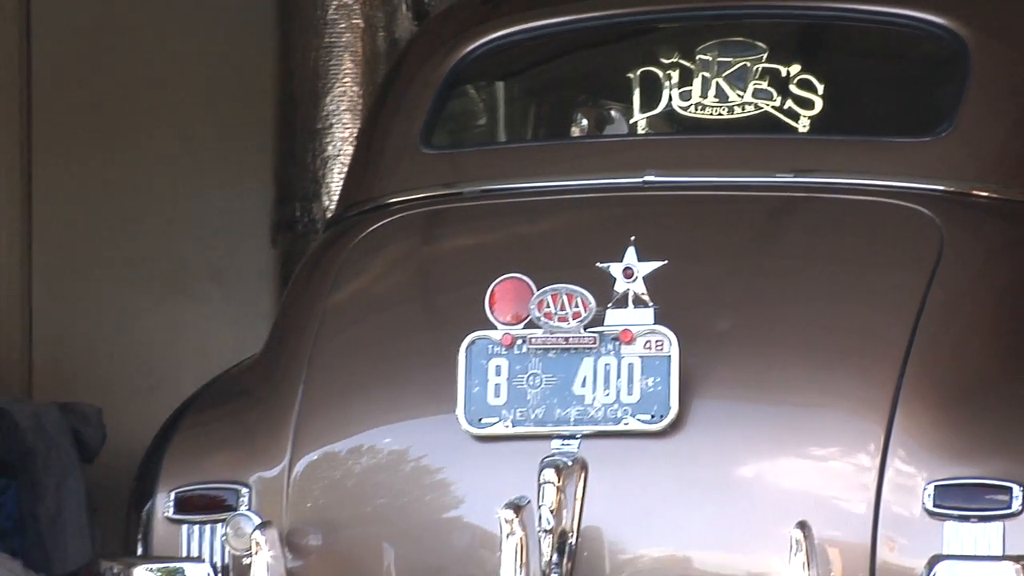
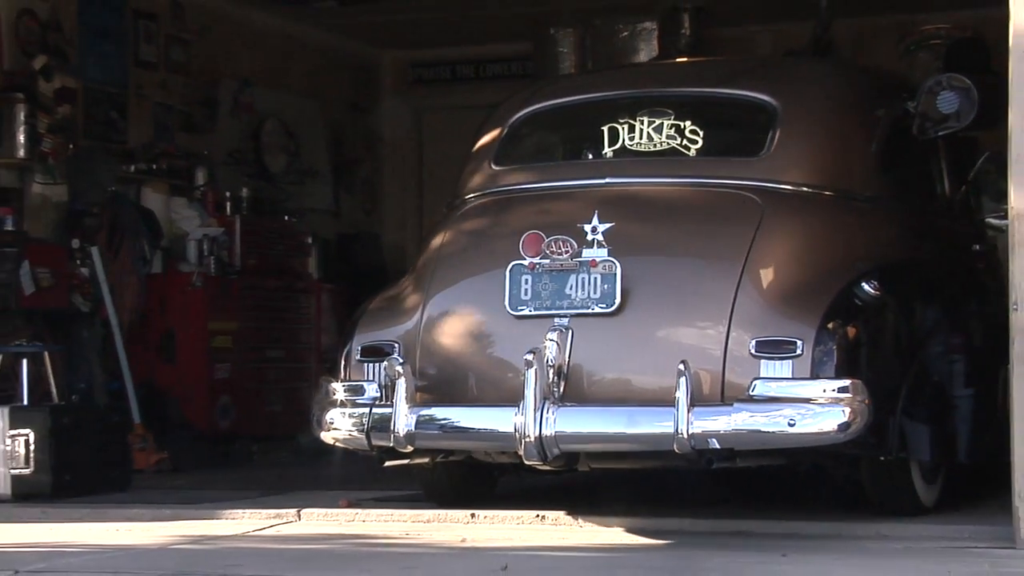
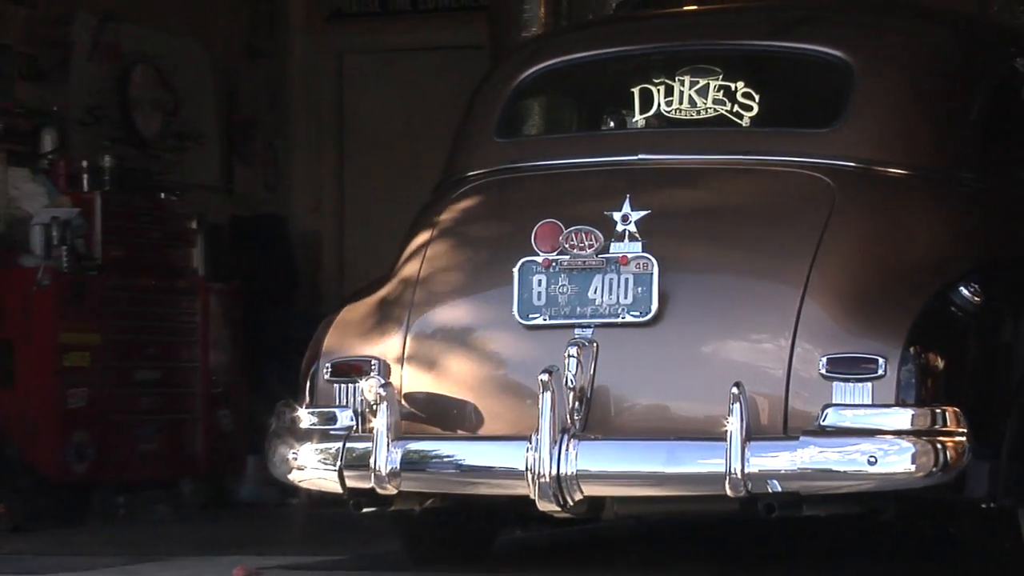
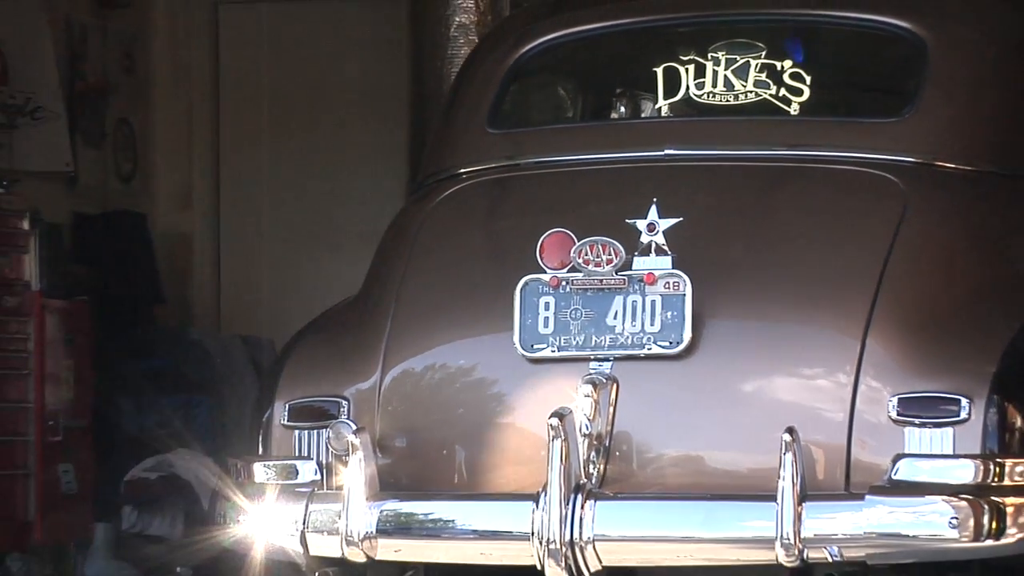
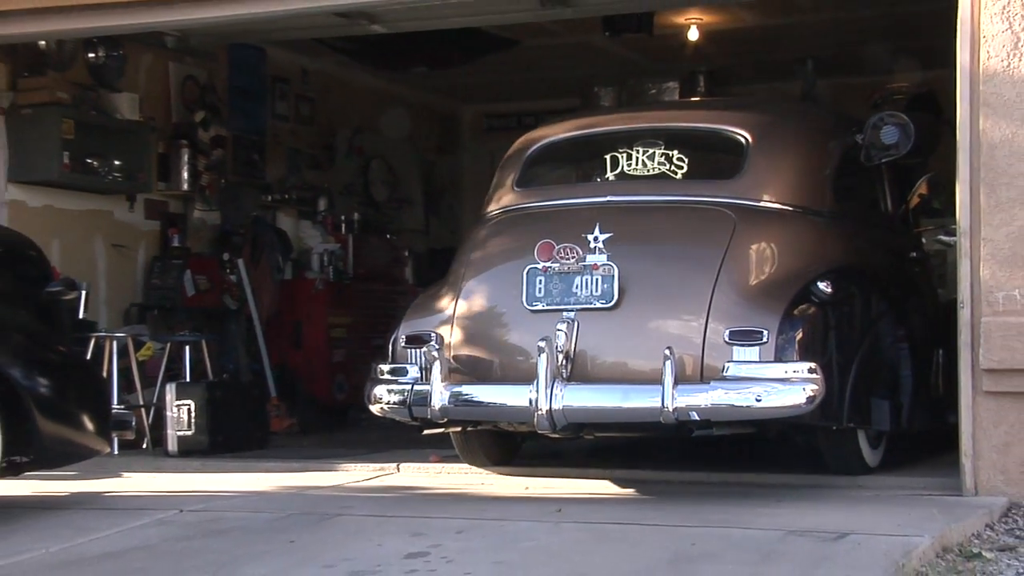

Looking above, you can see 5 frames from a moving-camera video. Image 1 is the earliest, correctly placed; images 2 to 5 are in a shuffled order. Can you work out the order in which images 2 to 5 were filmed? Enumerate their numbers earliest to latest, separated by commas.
4, 3, 2, 5
